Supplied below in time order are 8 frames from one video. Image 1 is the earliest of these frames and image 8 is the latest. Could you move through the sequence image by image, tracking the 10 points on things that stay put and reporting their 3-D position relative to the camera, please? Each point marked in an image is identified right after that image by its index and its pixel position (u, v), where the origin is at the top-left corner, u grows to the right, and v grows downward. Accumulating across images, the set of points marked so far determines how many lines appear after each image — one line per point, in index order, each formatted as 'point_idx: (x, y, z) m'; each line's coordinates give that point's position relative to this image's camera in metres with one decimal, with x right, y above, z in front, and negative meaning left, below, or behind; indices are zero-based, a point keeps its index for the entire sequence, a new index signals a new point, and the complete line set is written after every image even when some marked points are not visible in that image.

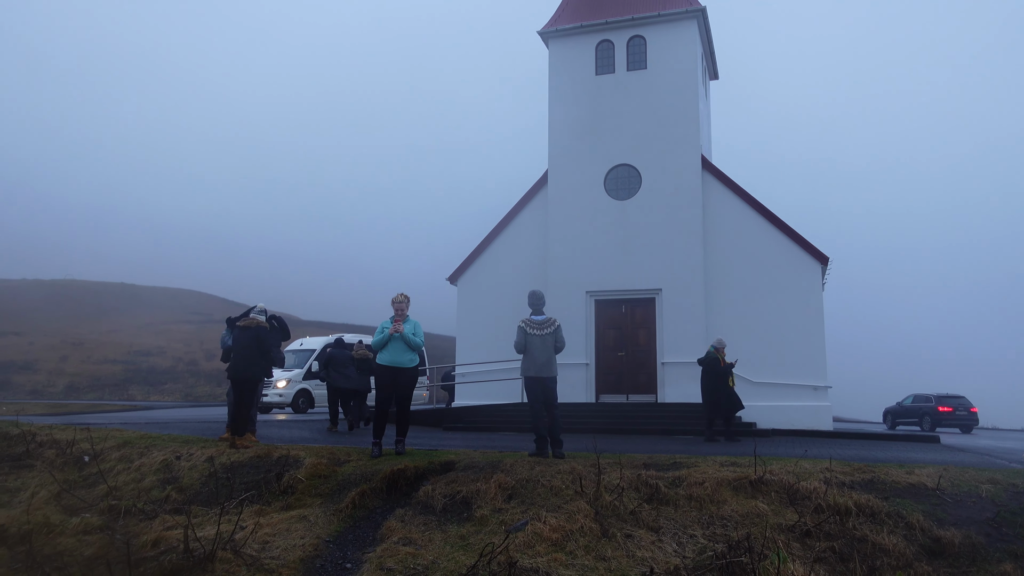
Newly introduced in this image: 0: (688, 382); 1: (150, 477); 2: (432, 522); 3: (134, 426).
0: (+3.3, -1.8, +14.9) m
1: (-3.3, -1.7, +7.3) m
2: (-0.6, -1.8, +5.9) m
3: (-5.7, -2.1, +11.9) m
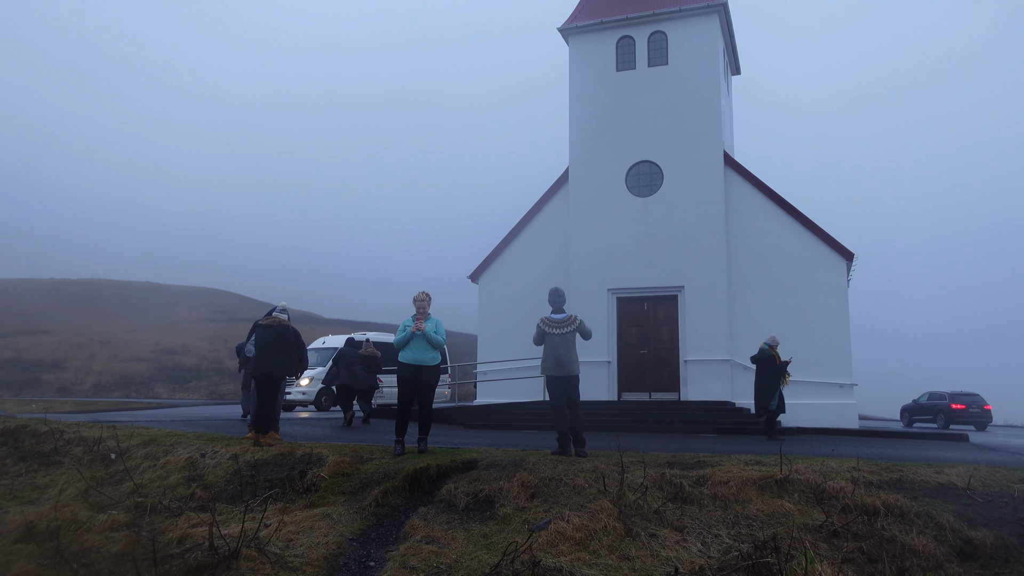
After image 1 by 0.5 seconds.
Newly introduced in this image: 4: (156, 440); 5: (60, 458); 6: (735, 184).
0: (+3.7, -1.7, +14.7) m
1: (-3.1, -1.7, +7.4) m
2: (-0.4, -1.7, +5.9) m
3: (-5.3, -2.1, +12.0) m
4: (-3.8, -1.6, +8.5) m
5: (-4.6, -1.7, +8.1) m
6: (+4.4, +2.0, +15.7) m
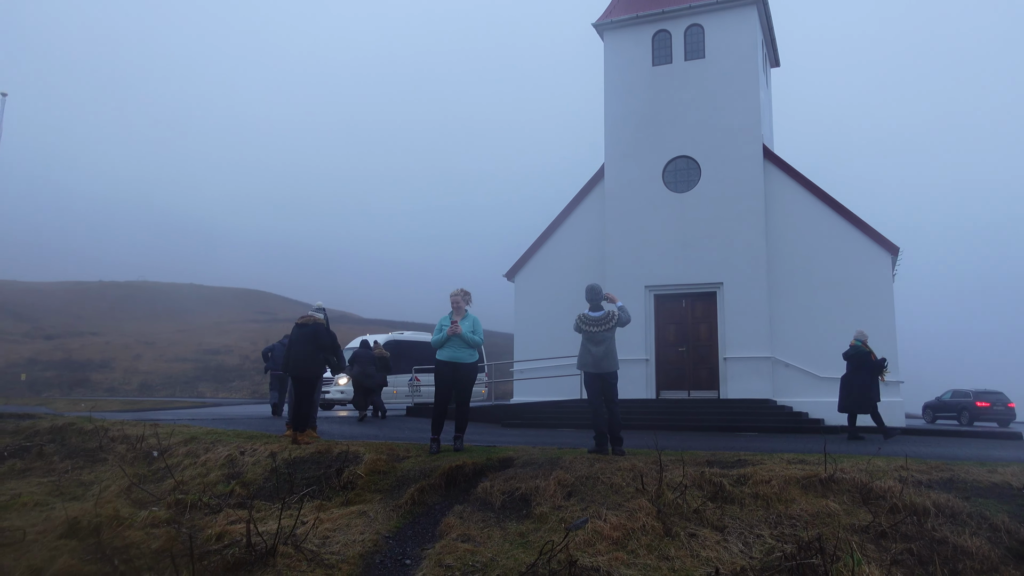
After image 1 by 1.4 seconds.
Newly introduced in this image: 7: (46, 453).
0: (+4.4, -1.6, +14.5) m
1: (-2.8, -1.7, +7.4) m
2: (-0.2, -1.7, +5.9) m
3: (-4.8, -2.1, +12.2) m
4: (-3.4, -1.6, +8.6) m
5: (-4.2, -1.7, +8.2) m
6: (+5.1, +2.1, +15.4) m
7: (-5.0, -1.8, +8.6) m
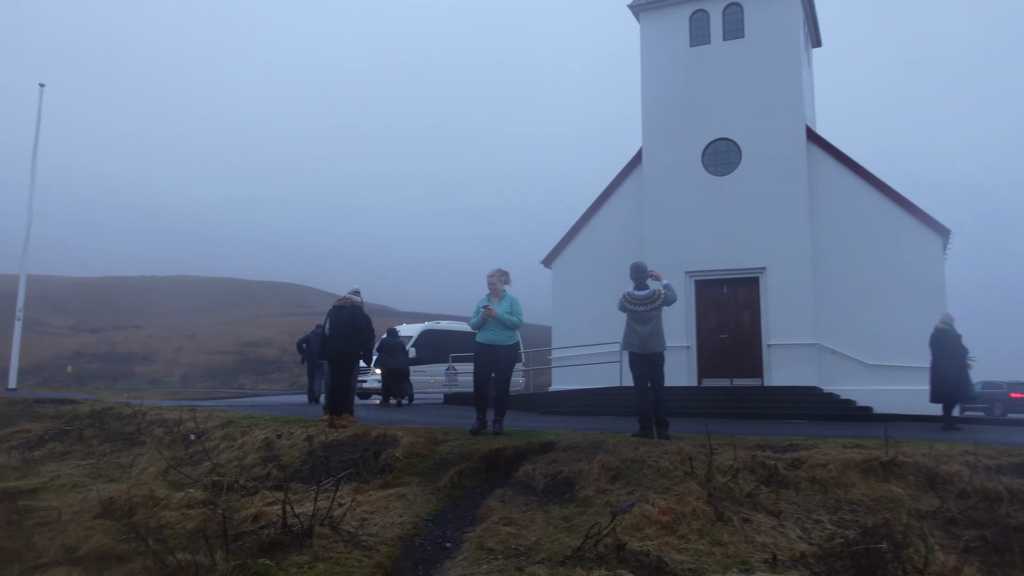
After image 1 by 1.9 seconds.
0: (+5.1, -1.4, +14.1) m
1: (-2.4, -1.5, +7.3) m
2: (+0.2, -1.5, +5.7) m
3: (-4.2, -1.8, +12.2) m
4: (-3.0, -1.4, +8.6) m
5: (-3.8, -1.5, +8.2) m
6: (+5.8, +2.4, +14.9) m
7: (-4.6, -1.6, +8.6) m
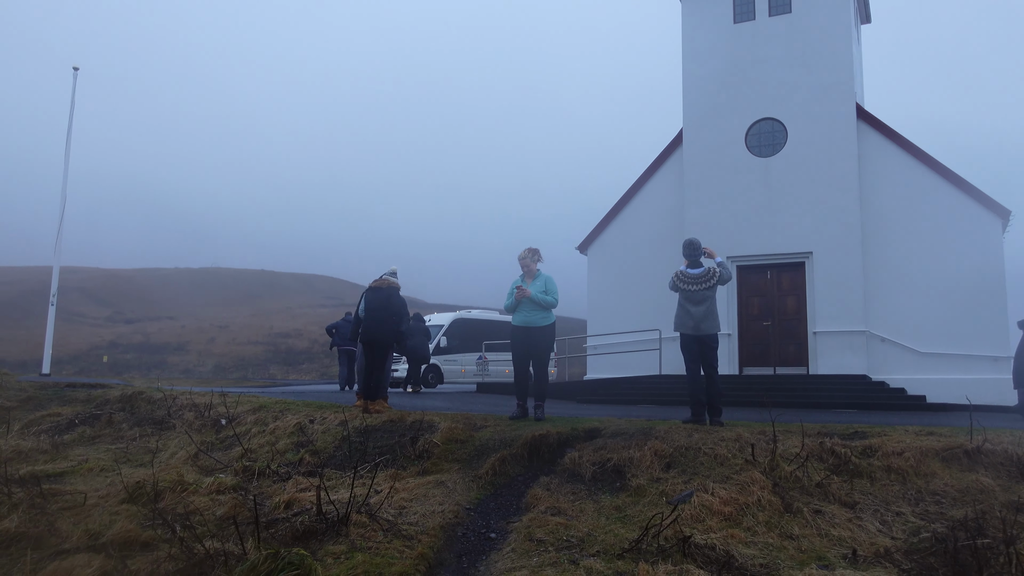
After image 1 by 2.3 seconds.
0: (+5.7, -1.1, +13.5) m
1: (-2.0, -1.4, +7.1) m
2: (+0.5, -1.4, +5.3) m
3: (-3.6, -1.6, +11.9) m
4: (-2.6, -1.2, +8.3) m
5: (-3.4, -1.3, +8.0) m
6: (+6.4, +2.7, +14.3) m
7: (-4.2, -1.4, +8.4) m
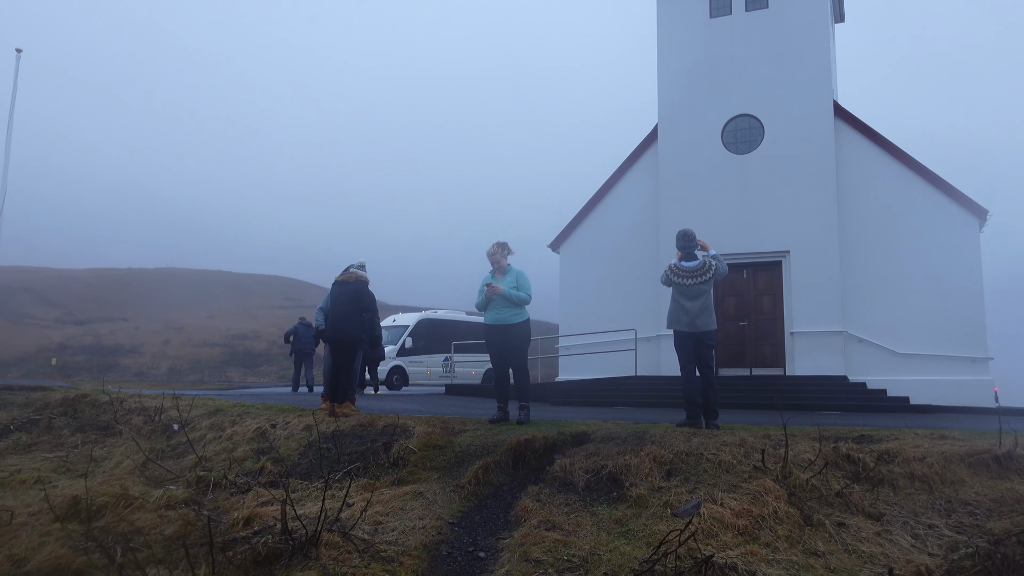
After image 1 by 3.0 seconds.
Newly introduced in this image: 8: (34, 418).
0: (+5.2, -1.1, +13.3) m
1: (-2.2, -1.3, +6.4) m
2: (+0.4, -1.3, +4.8) m
3: (-4.0, -1.6, +11.2) m
4: (-2.8, -1.2, +7.7) m
5: (-3.6, -1.3, +7.3) m
6: (+5.9, +2.7, +14.1) m
7: (-4.4, -1.3, +7.7) m
8: (-4.8, -1.3, +7.9) m
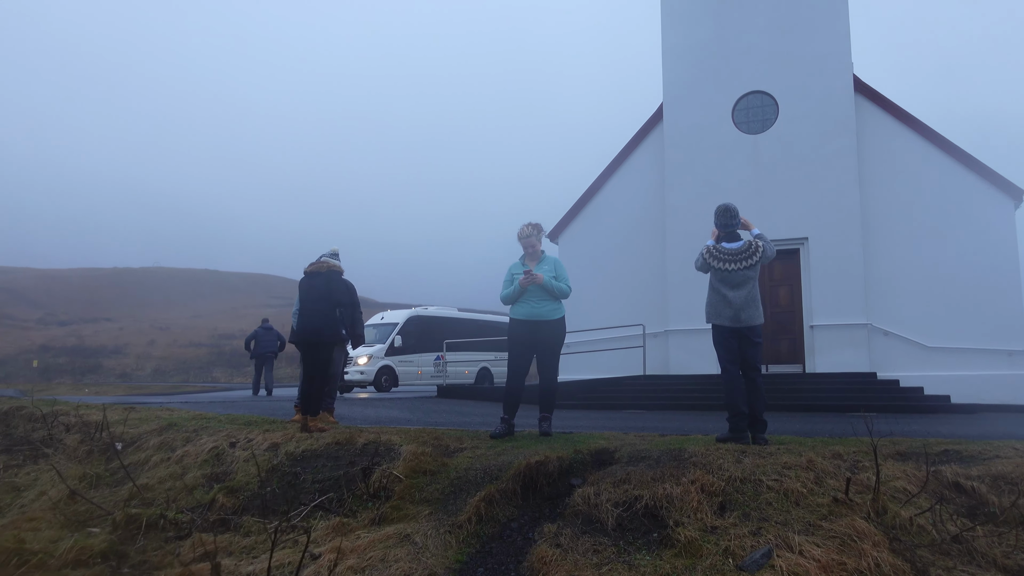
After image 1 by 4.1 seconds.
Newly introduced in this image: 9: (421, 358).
0: (+5.2, -0.9, +12.3) m
1: (-2.1, -1.2, +5.3) m
2: (+0.5, -1.2, +3.7) m
3: (-4.0, -1.5, +10.1) m
4: (-2.8, -1.1, +6.5) m
5: (-3.6, -1.2, +6.2) m
6: (+5.8, +2.8, +13.0) m
7: (-4.4, -1.3, +6.5) m
8: (-4.7, -1.3, +6.8) m
9: (-2.2, -1.7, +19.7) m
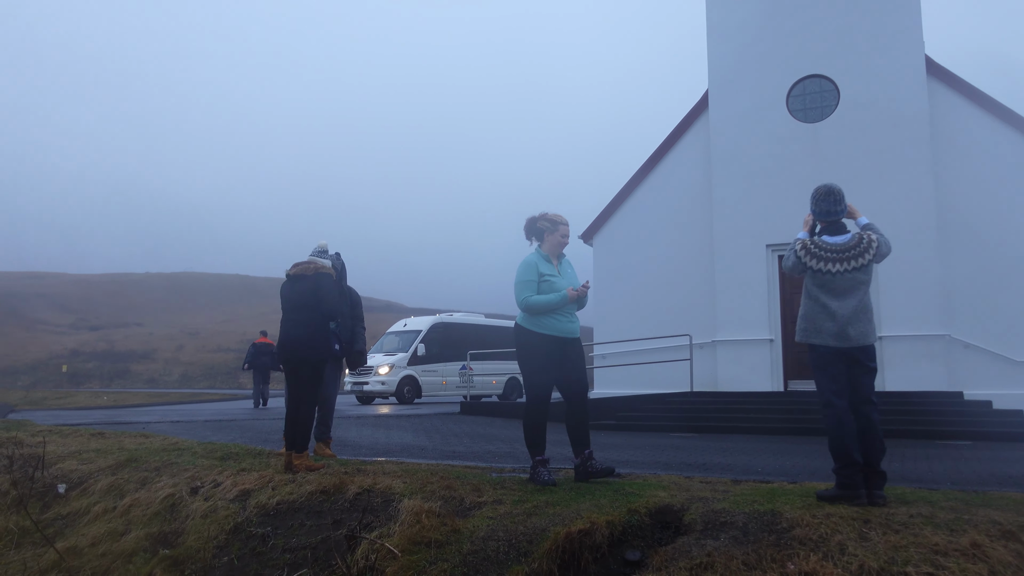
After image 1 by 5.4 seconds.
0: (+5.6, -1.0, +10.8) m
1: (-2.0, -1.3, +4.2) m
2: (+0.6, -1.3, +2.5) m
3: (-3.7, -1.6, +9.0) m
4: (-2.6, -1.2, +5.4) m
5: (-3.4, -1.3, +5.1) m
6: (+6.3, +2.8, +11.6) m
7: (-4.2, -1.3, +5.5) m
8: (-4.5, -1.3, +5.7) m
9: (-1.5, -1.9, +18.6) m
